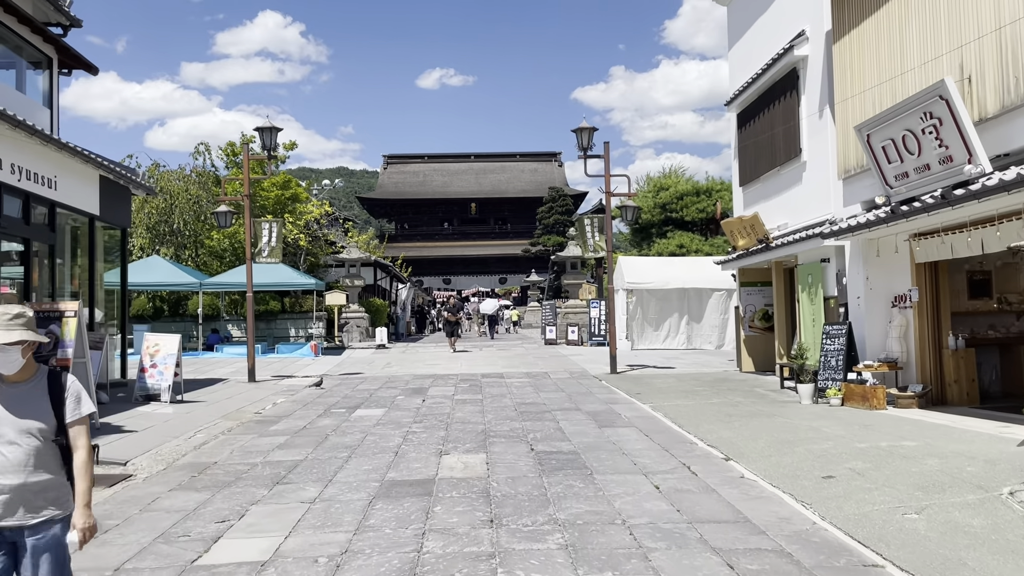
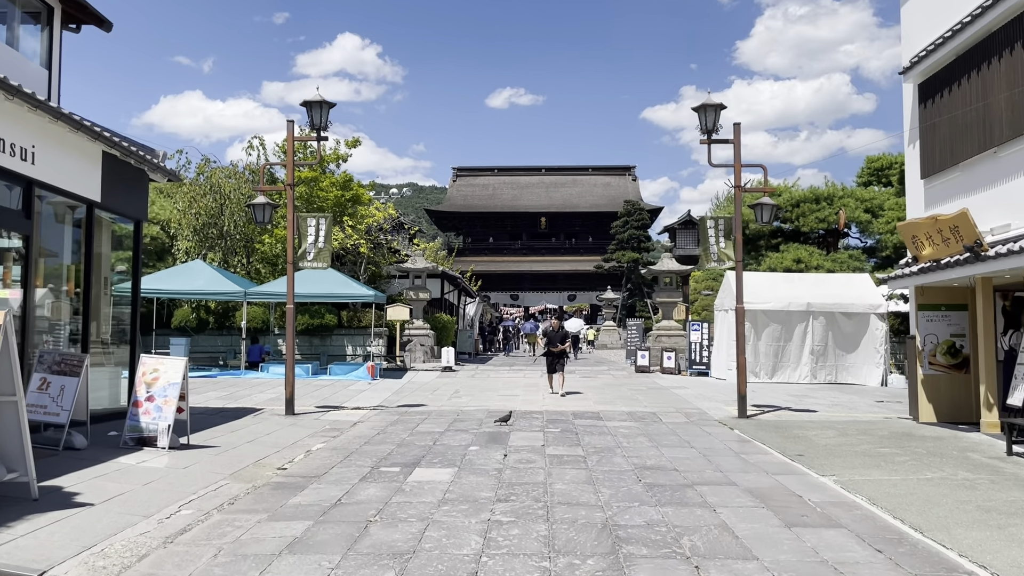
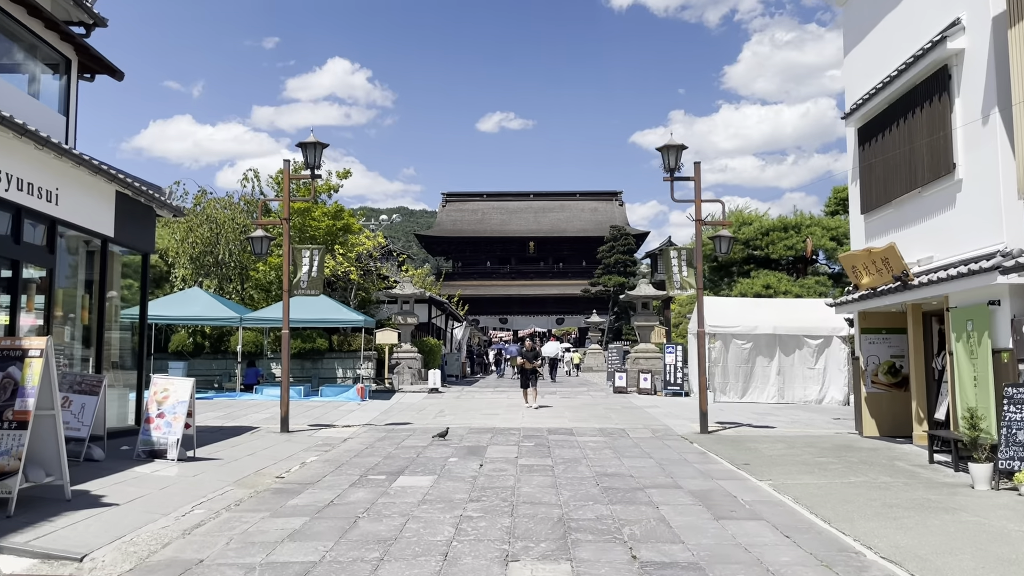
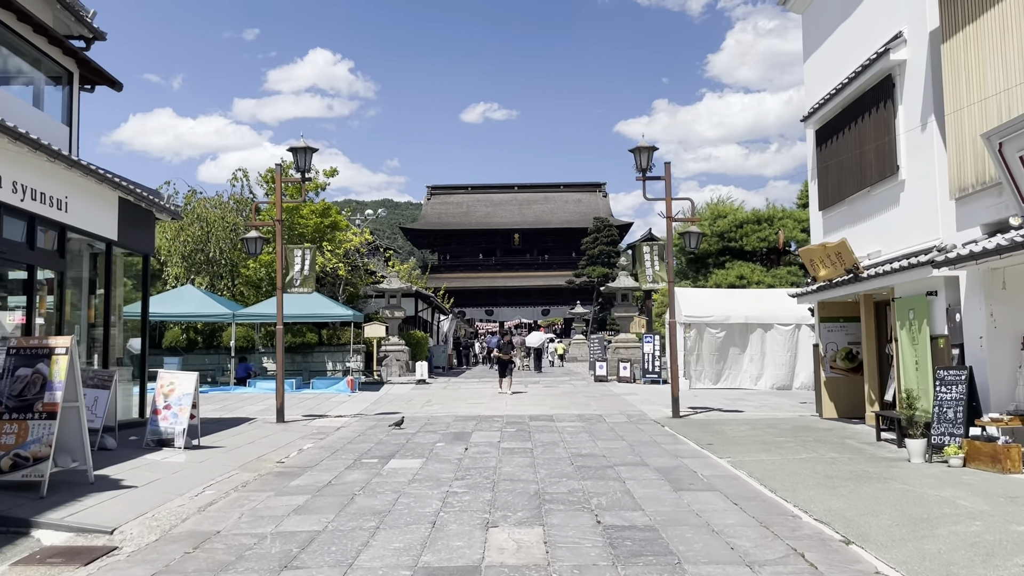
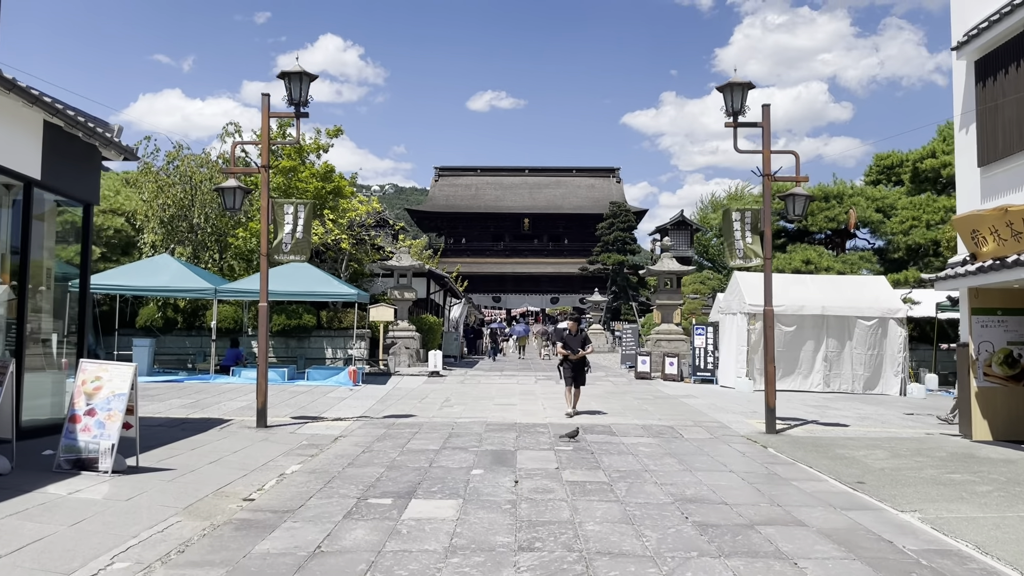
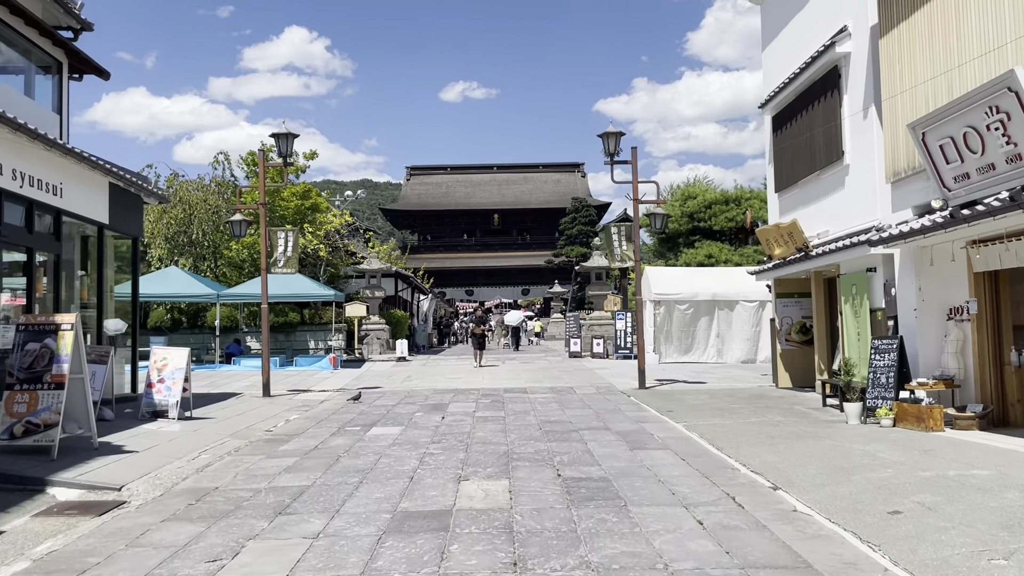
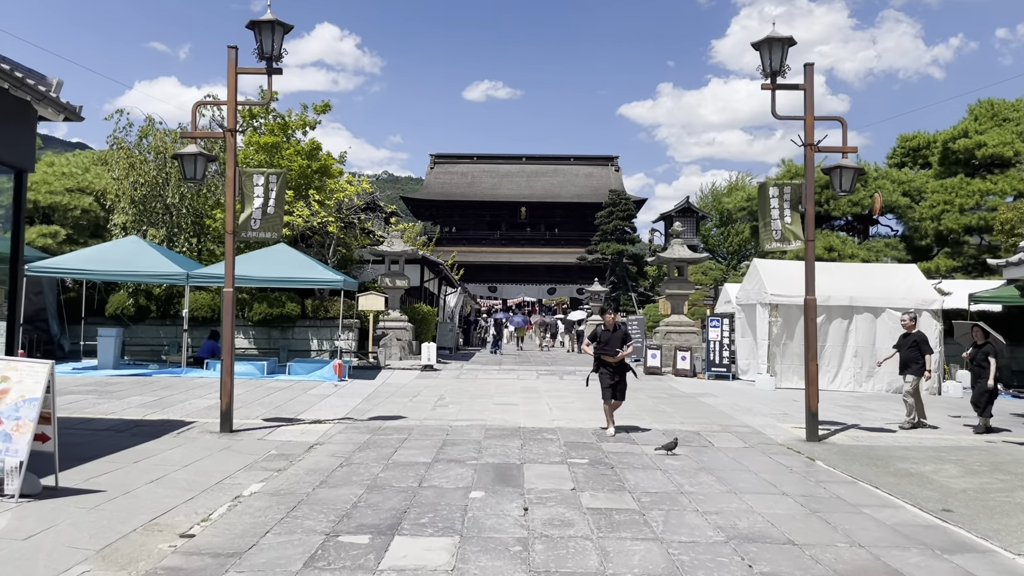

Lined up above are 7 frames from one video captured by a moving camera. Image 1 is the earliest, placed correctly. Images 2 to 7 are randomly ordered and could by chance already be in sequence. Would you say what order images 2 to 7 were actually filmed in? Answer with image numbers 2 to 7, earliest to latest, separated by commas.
6, 4, 3, 2, 5, 7
